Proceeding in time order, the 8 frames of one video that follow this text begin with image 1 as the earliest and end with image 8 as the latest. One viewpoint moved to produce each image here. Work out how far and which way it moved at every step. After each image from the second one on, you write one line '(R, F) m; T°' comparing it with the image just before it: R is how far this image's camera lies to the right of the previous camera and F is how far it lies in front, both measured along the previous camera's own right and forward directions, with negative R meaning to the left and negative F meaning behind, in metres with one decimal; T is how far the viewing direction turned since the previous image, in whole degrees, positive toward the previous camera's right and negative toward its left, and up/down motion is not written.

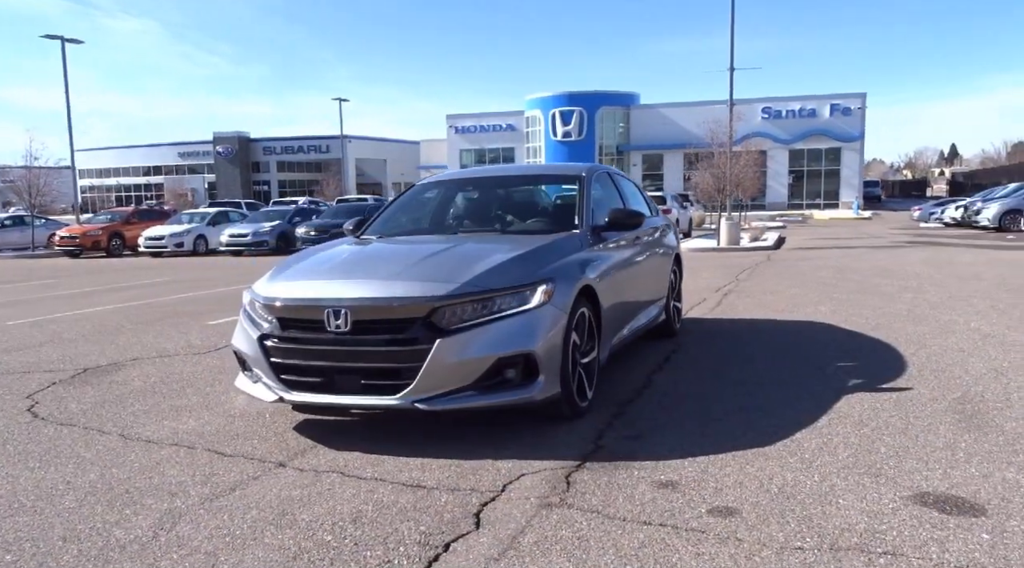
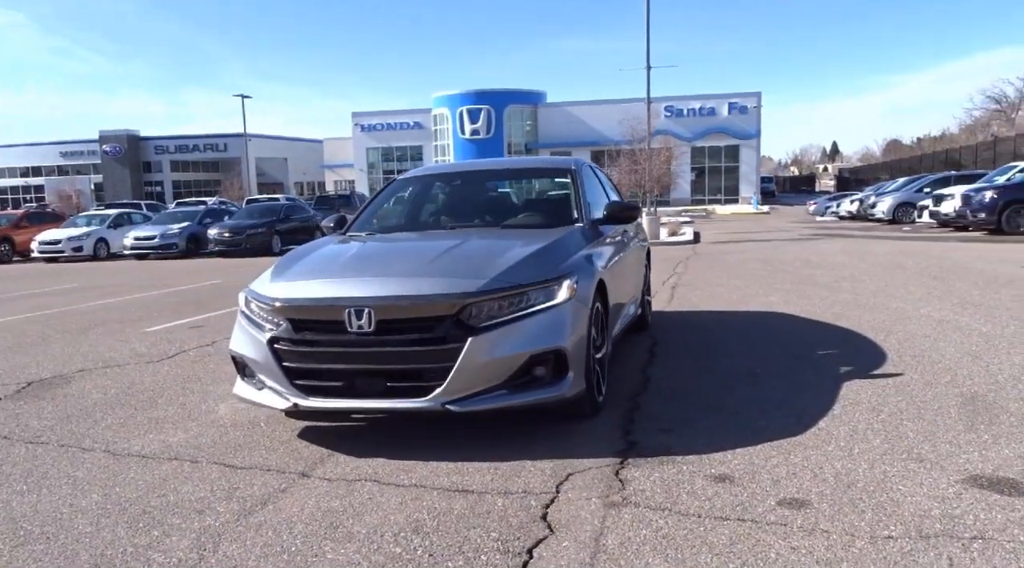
(-0.6, +0.2) m; +6°
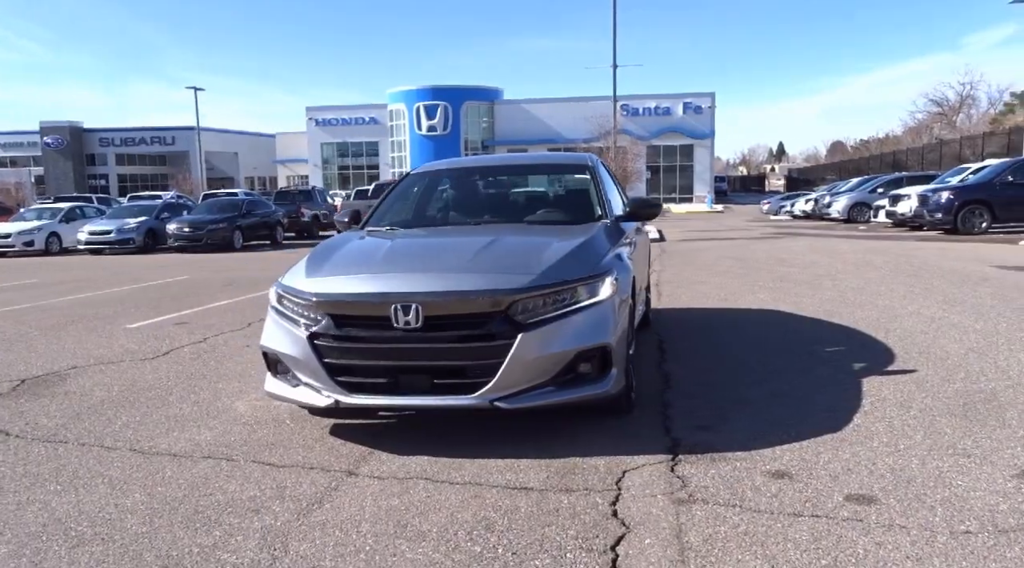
(-0.4, +0.1) m; +3°
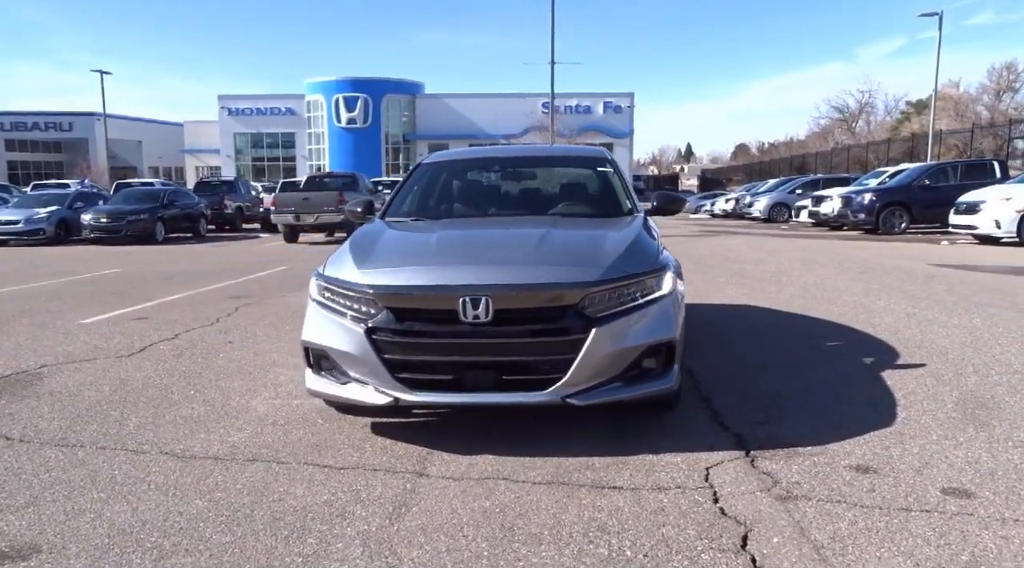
(-0.7, +0.2) m; +5°
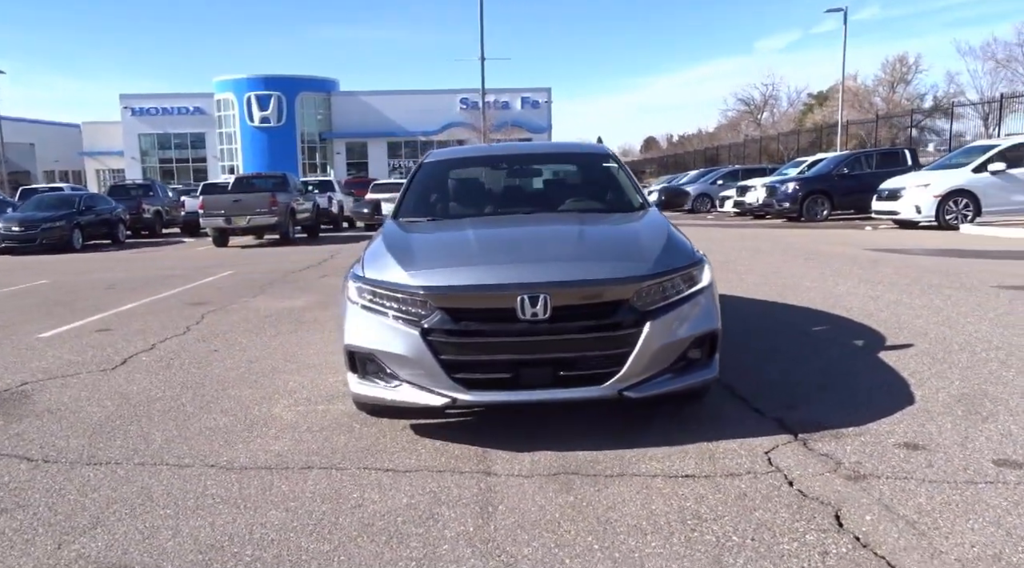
(-0.6, 0.0) m; +5°
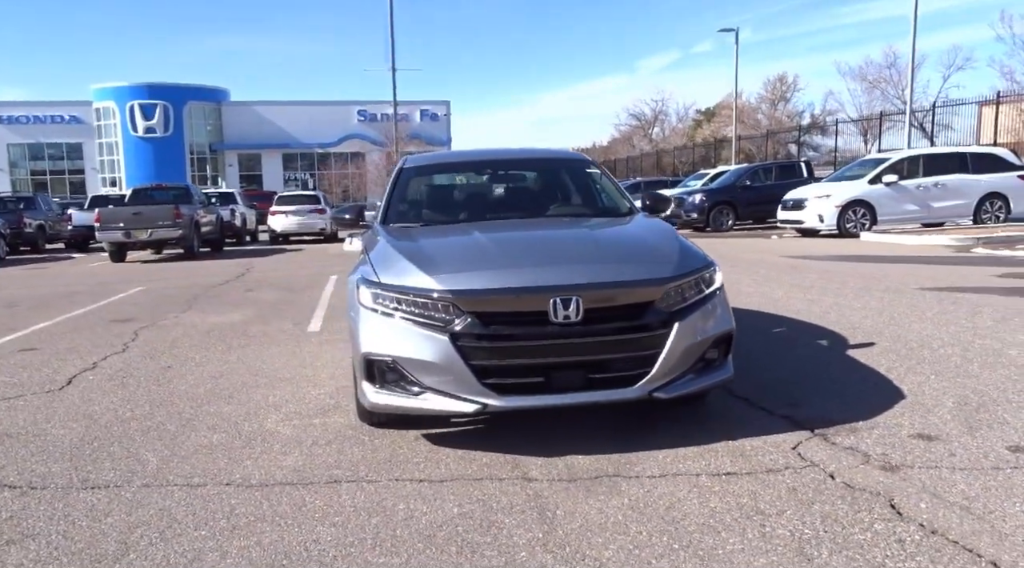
(-0.6, +0.1) m; +7°
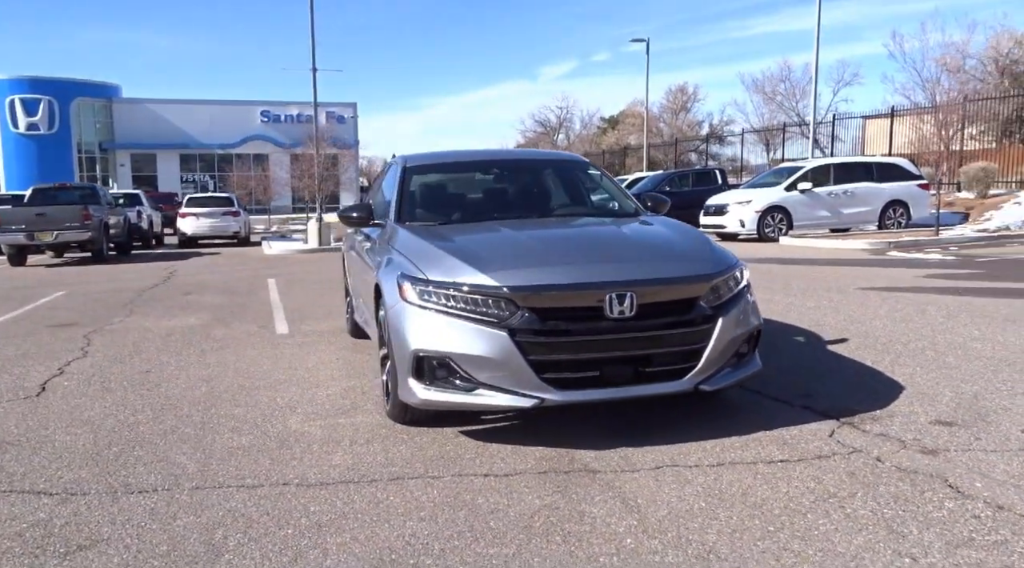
(-0.7, 0.0) m; +6°
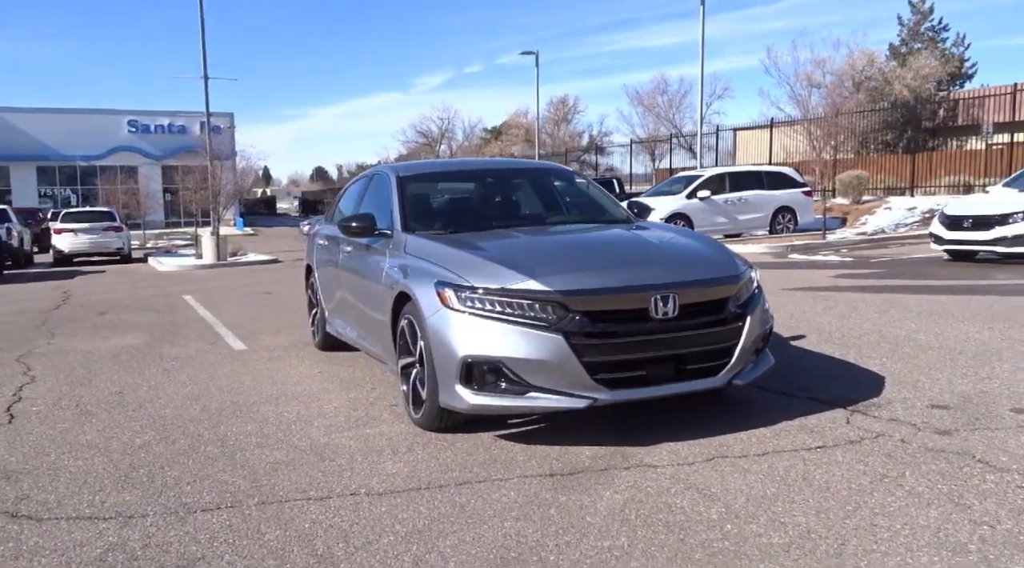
(-0.8, -0.1) m; +7°
